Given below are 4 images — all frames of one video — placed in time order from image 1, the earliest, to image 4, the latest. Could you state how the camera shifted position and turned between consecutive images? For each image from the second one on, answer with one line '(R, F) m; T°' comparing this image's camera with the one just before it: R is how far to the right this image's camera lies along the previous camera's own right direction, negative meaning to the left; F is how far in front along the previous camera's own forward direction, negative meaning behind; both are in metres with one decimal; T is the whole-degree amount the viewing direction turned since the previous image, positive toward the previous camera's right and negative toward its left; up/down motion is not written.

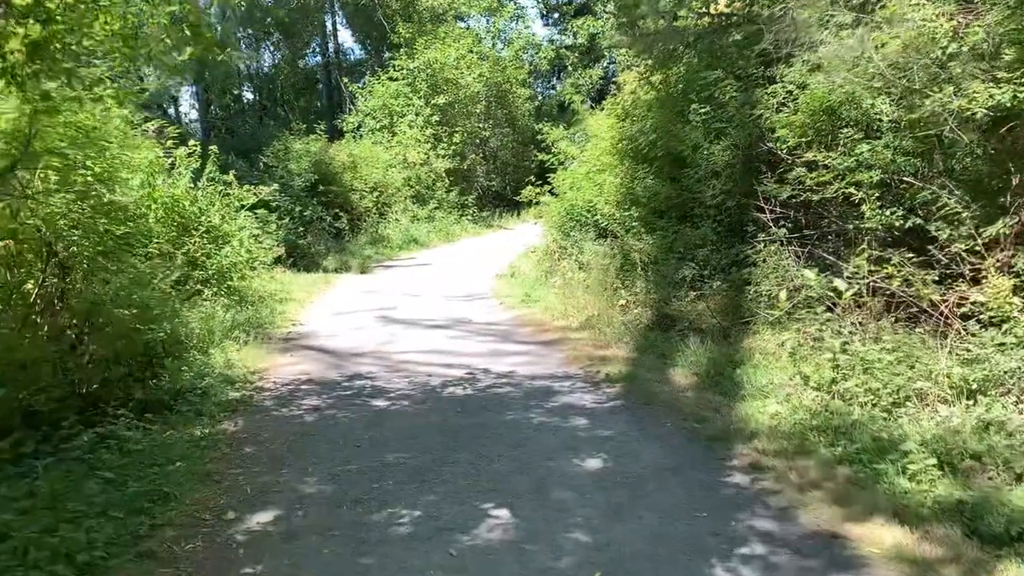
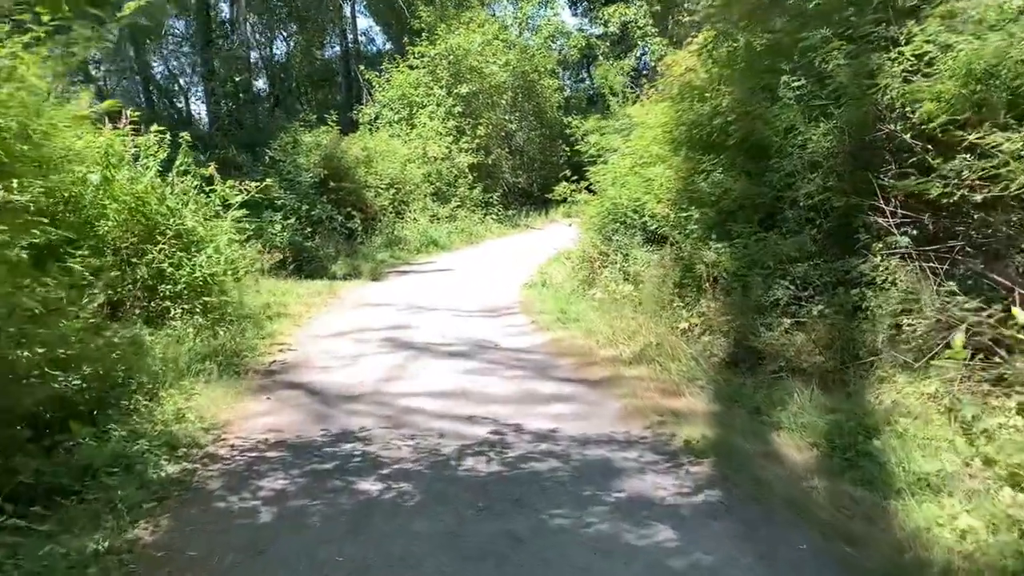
(-0.1, +2.1) m; -2°
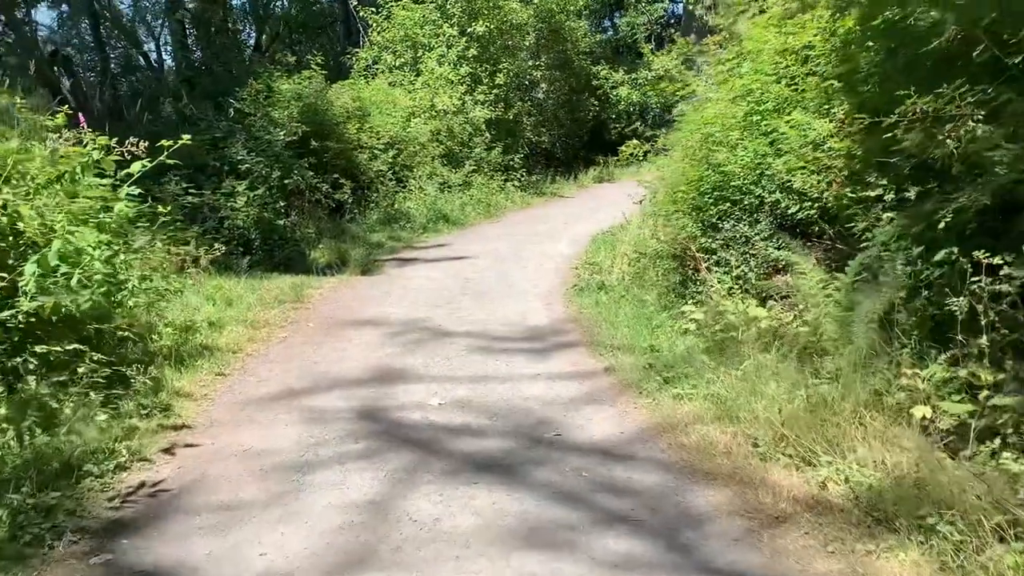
(-0.4, +4.3) m; -1°
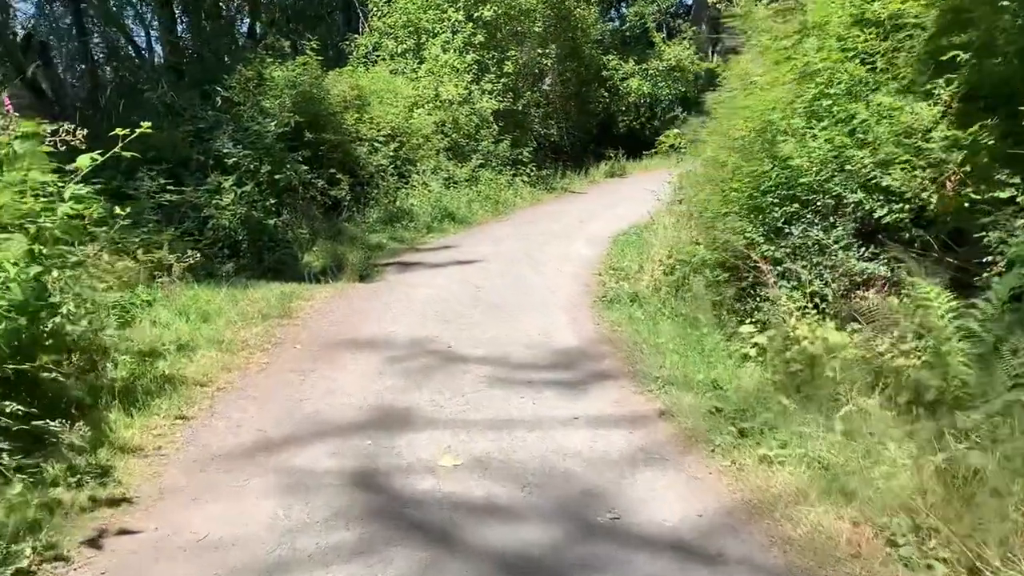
(-0.2, +1.3) m; 0°
